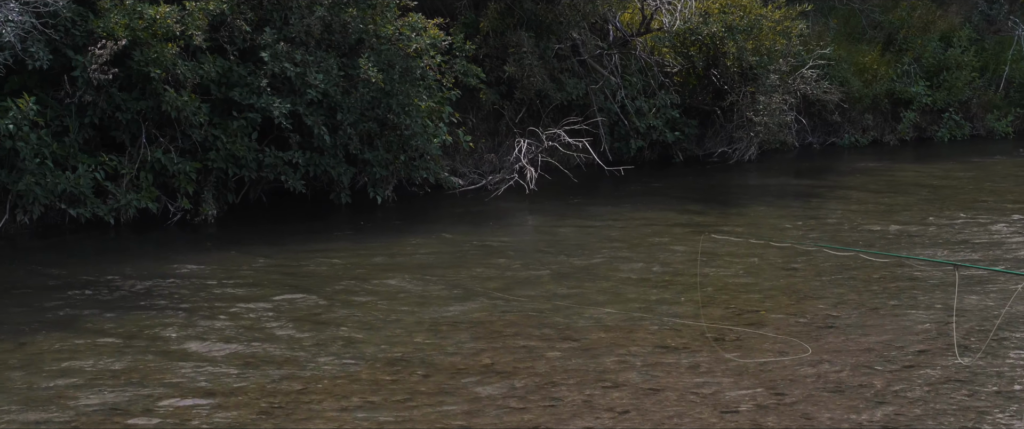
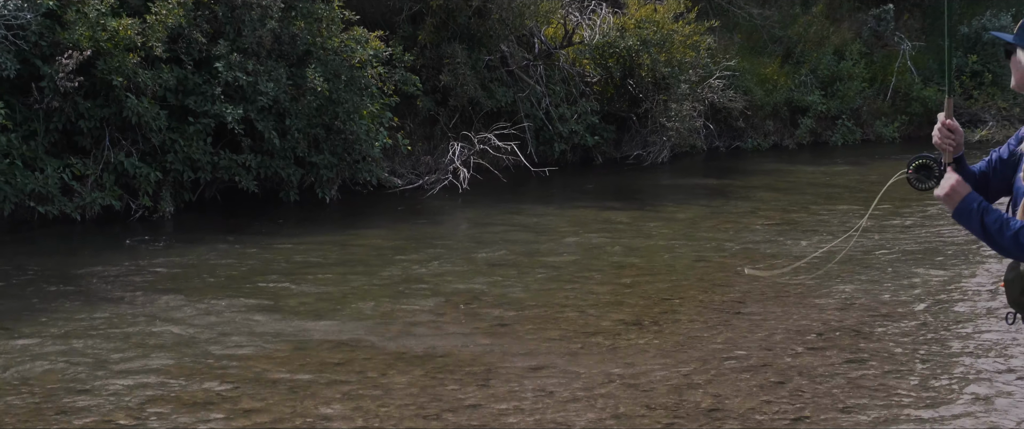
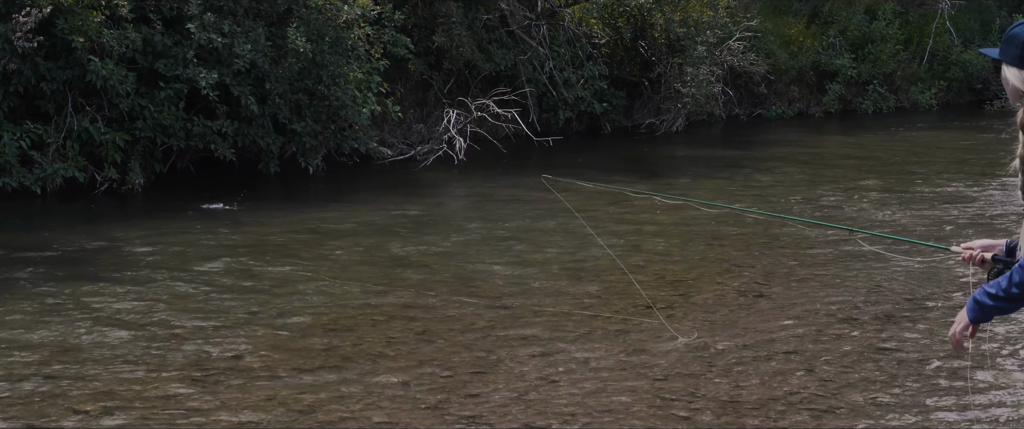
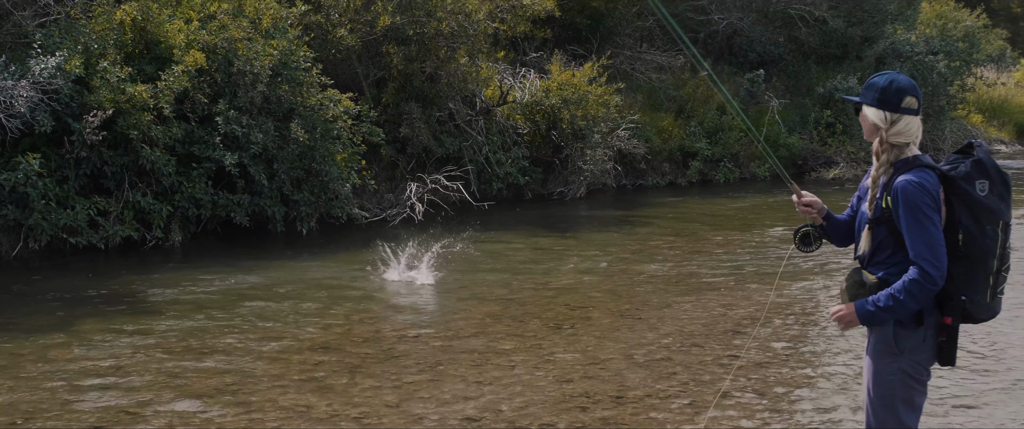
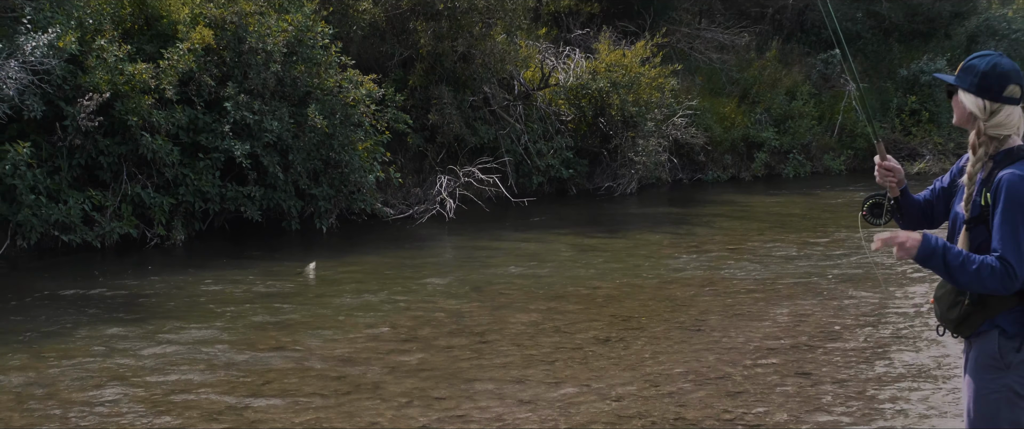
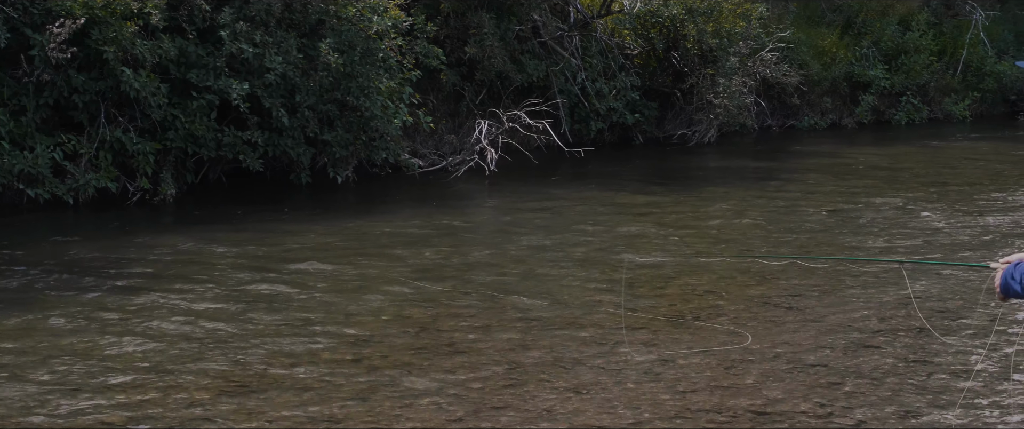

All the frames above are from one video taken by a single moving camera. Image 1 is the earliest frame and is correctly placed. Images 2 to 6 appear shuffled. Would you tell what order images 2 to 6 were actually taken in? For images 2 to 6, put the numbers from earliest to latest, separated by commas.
6, 3, 2, 5, 4
